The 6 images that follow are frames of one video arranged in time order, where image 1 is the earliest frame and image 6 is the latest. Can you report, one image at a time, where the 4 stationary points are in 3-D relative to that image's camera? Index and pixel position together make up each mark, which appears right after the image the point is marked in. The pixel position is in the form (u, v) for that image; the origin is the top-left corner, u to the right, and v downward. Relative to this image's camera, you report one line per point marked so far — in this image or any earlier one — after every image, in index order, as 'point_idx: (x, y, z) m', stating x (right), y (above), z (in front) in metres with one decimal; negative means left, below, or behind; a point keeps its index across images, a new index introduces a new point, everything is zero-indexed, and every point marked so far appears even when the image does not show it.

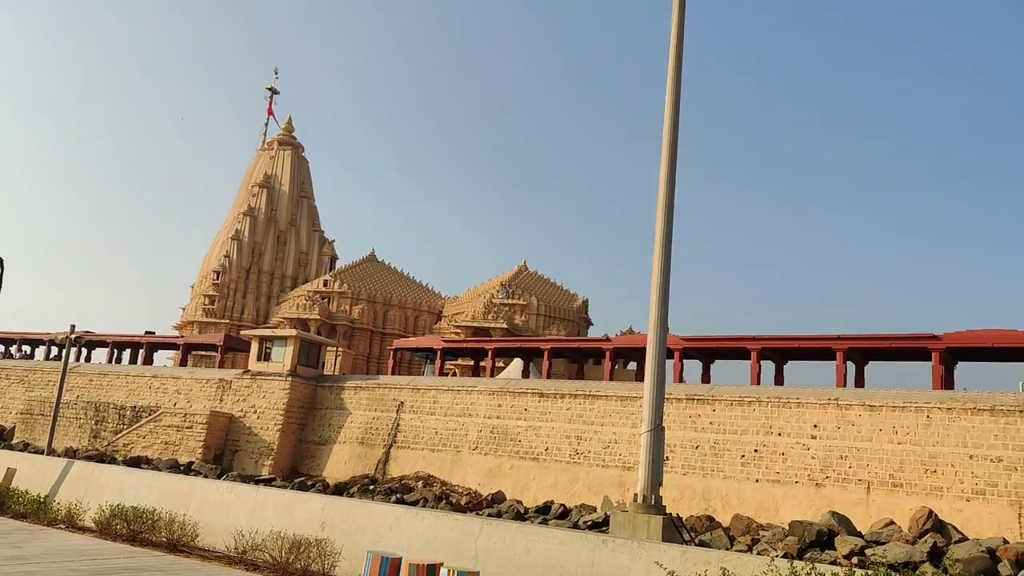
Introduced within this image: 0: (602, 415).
0: (+4.1, -5.7, +18.4) m
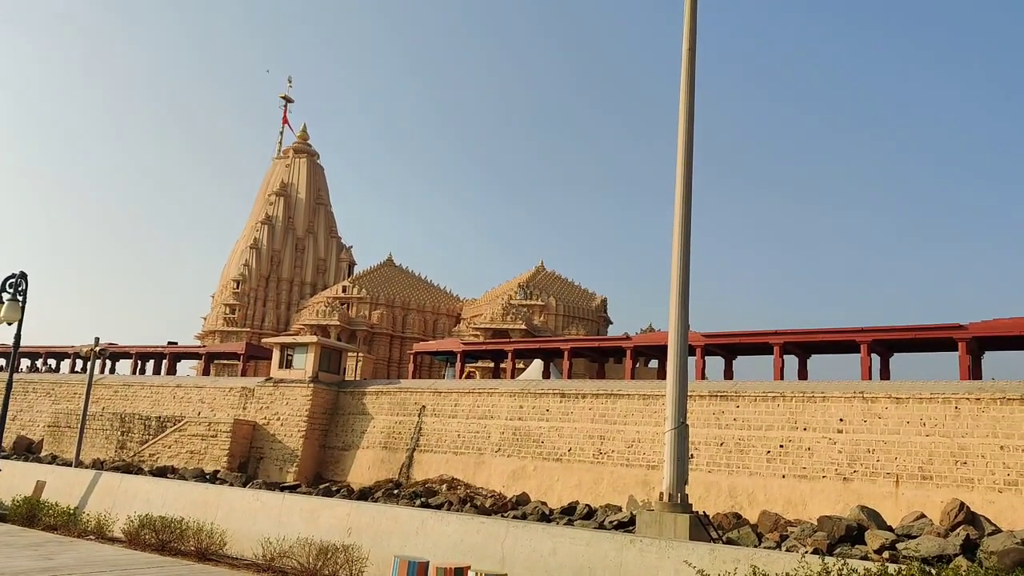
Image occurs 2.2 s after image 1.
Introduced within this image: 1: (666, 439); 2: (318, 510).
0: (+5.1, -5.6, +18.3) m
1: (+4.5, -4.4, +12.0) m
2: (-7.1, -8.0, +14.9) m
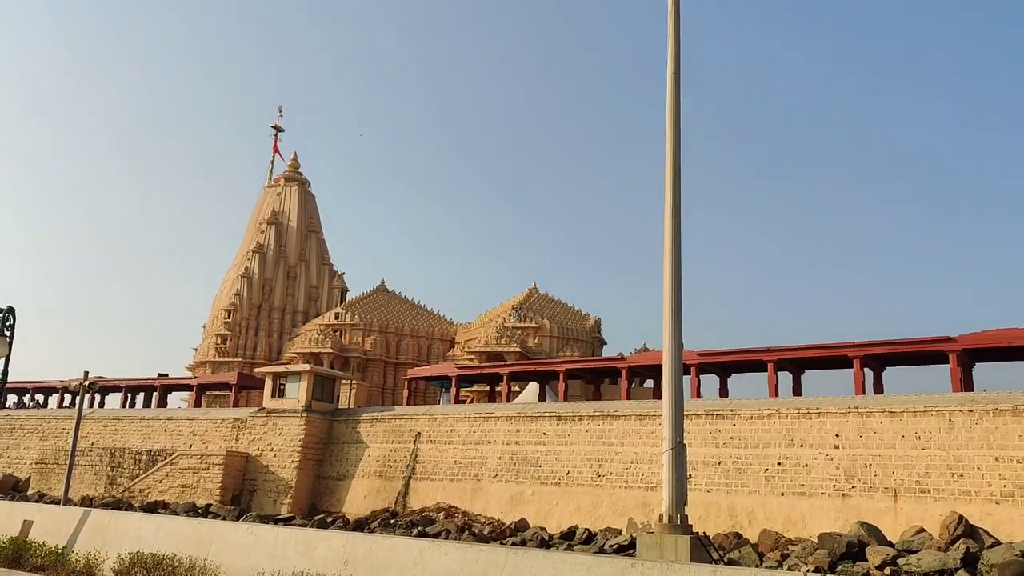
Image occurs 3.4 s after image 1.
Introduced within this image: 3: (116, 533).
0: (+4.9, -6.6, +18.2) m
1: (+4.4, -5.2, +11.9) m
2: (-7.2, -9.2, +14.6) m
3: (-16.7, -10.4, +17.2) m
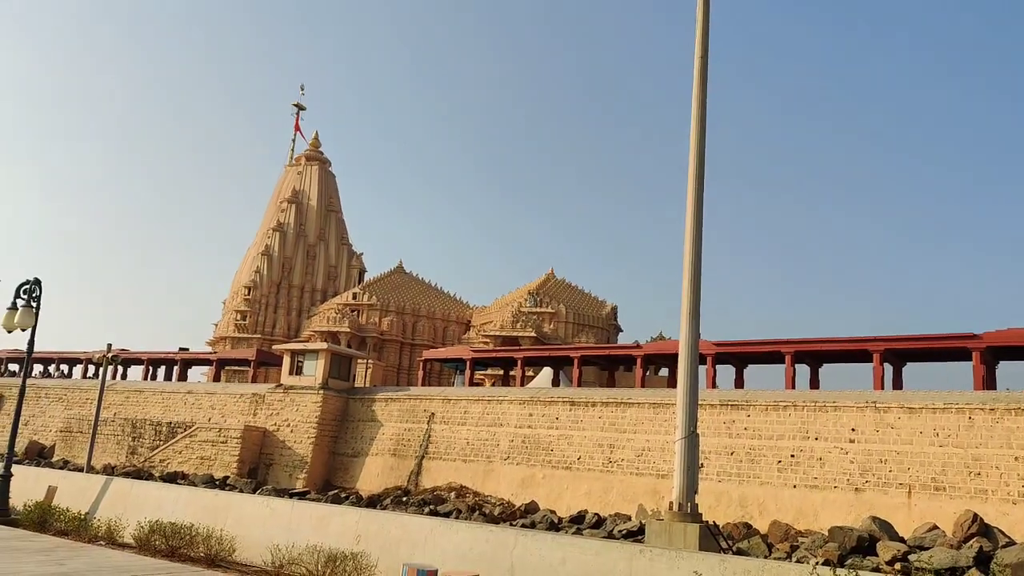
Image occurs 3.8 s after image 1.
0: (+5.5, -6.0, +18.2) m
1: (+4.9, -4.7, +11.9) m
2: (-6.7, -8.3, +14.9) m
3: (-16.2, -9.2, +17.6) m
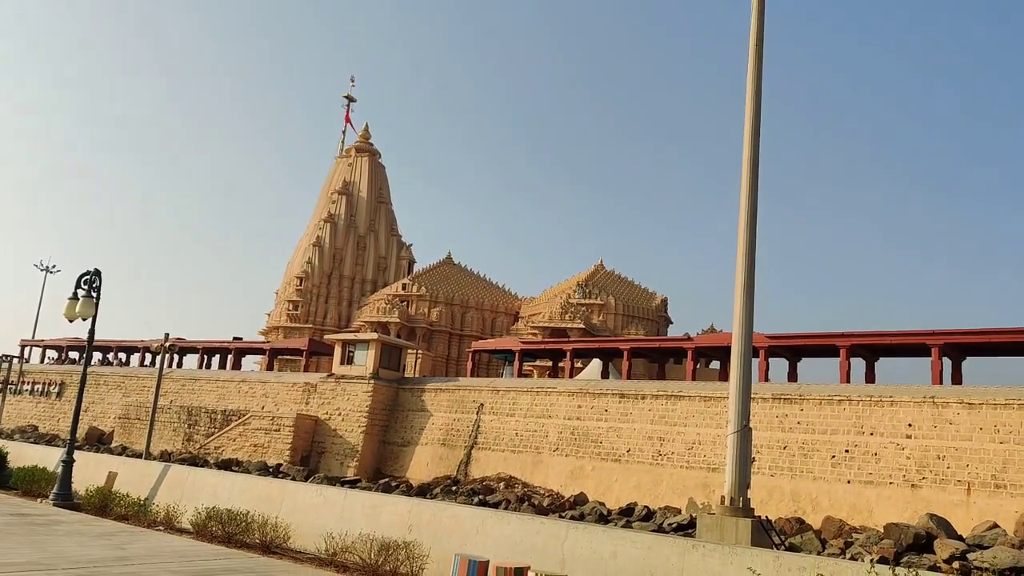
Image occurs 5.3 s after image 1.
0: (+7.7, -5.6, +18.1) m
1: (+7.1, -4.3, +11.8) m
2: (-4.5, -7.9, +15.0) m
3: (-14.0, -8.8, +17.9) m
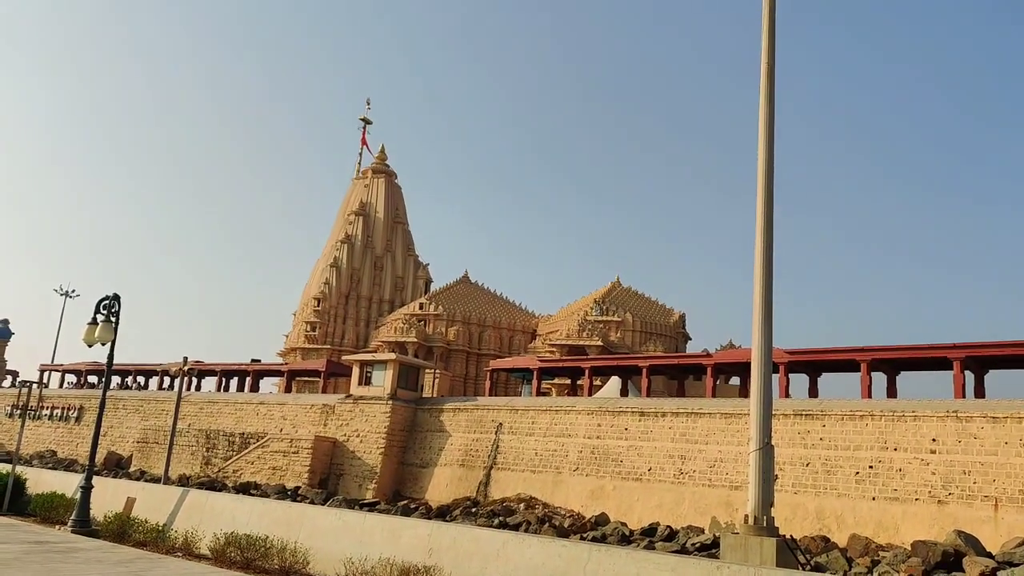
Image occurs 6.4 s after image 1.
0: (+8.6, -6.3, +17.9) m
1: (+7.9, -4.9, +11.7) m
2: (-3.6, -8.8, +14.8) m
3: (-13.0, -9.8, +17.8) m
